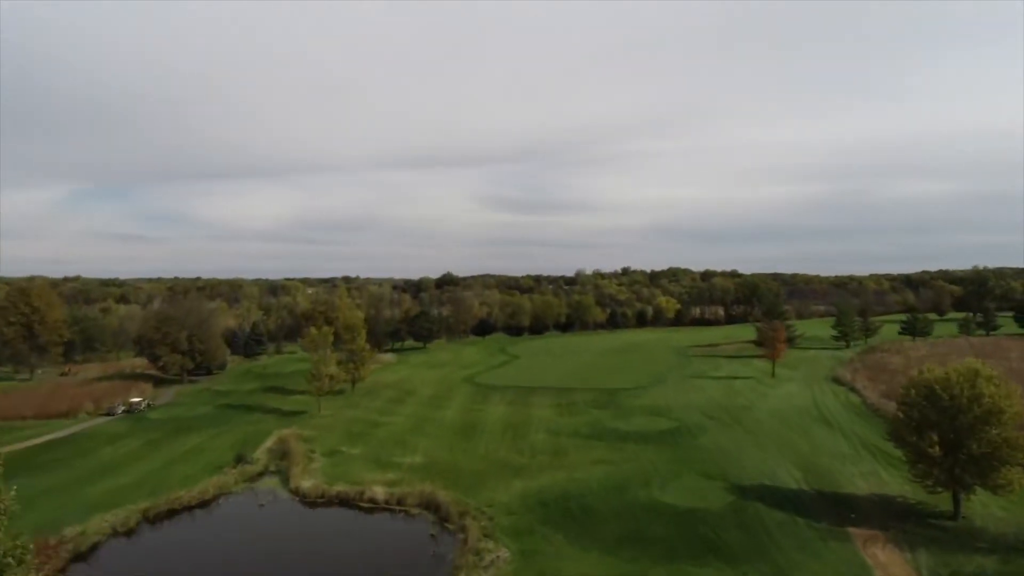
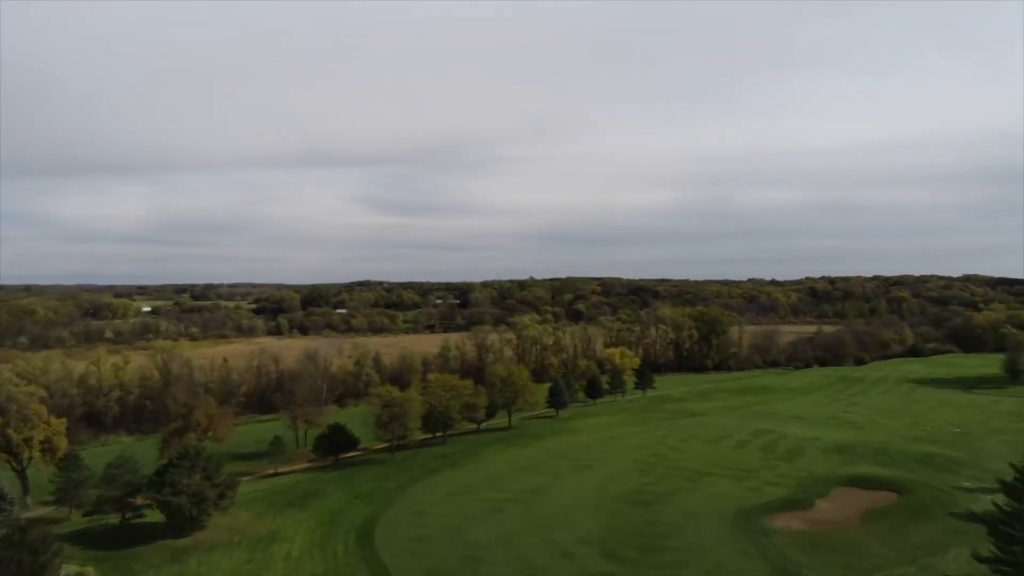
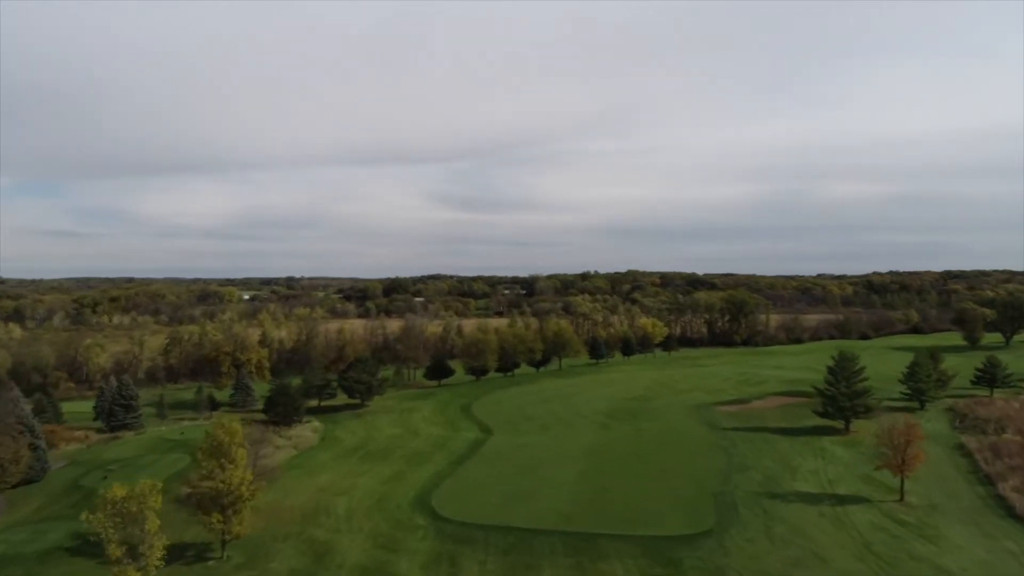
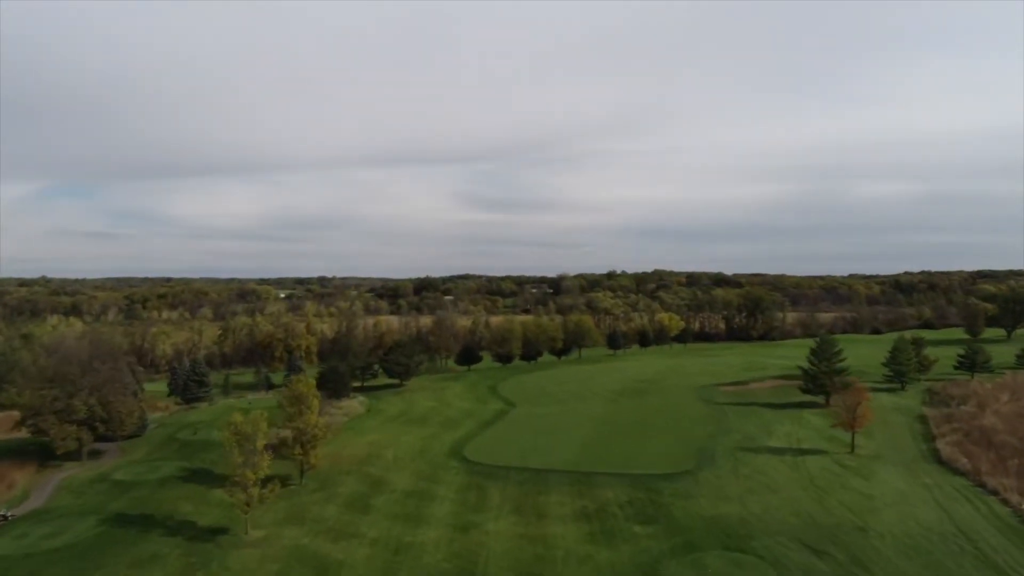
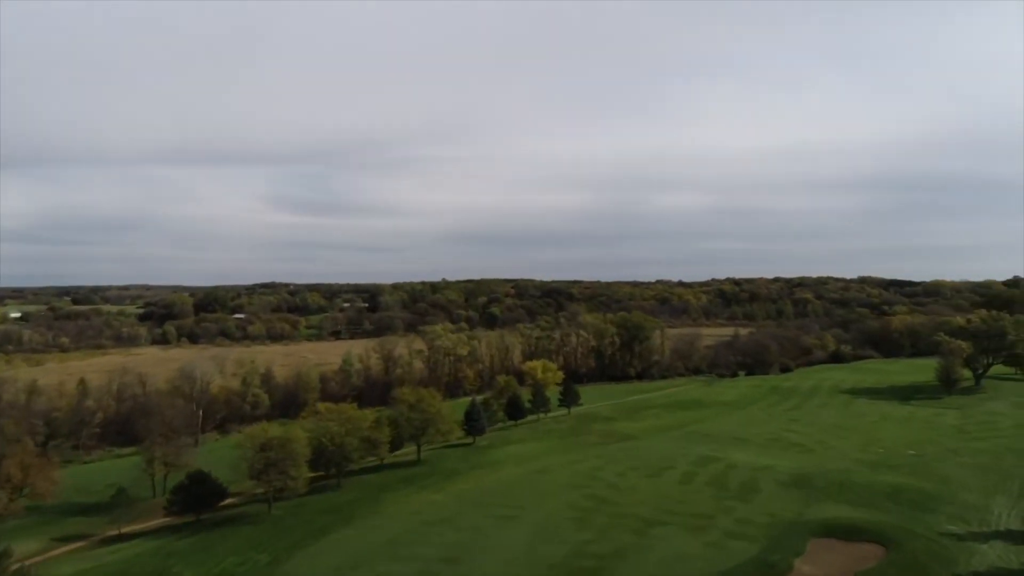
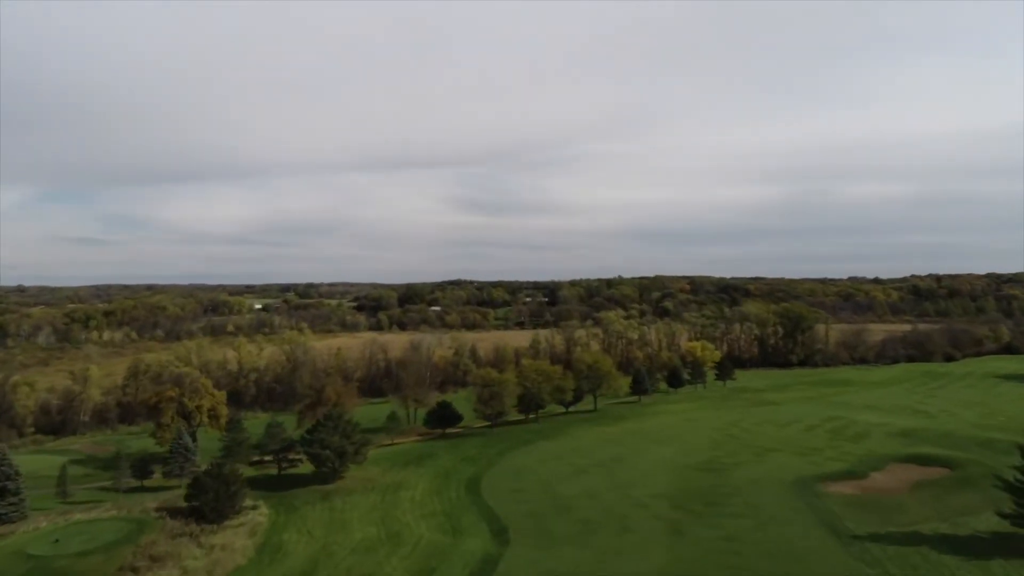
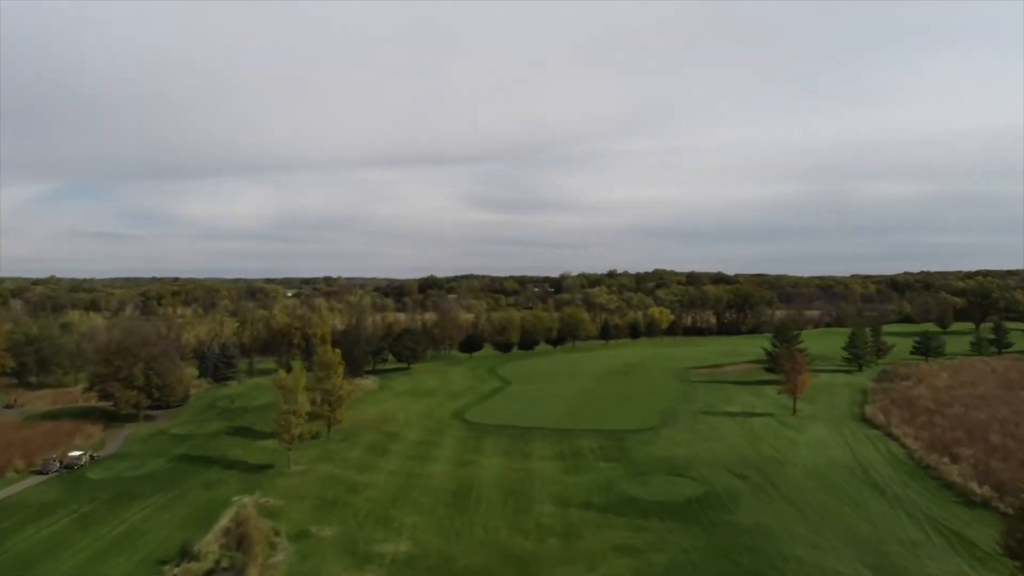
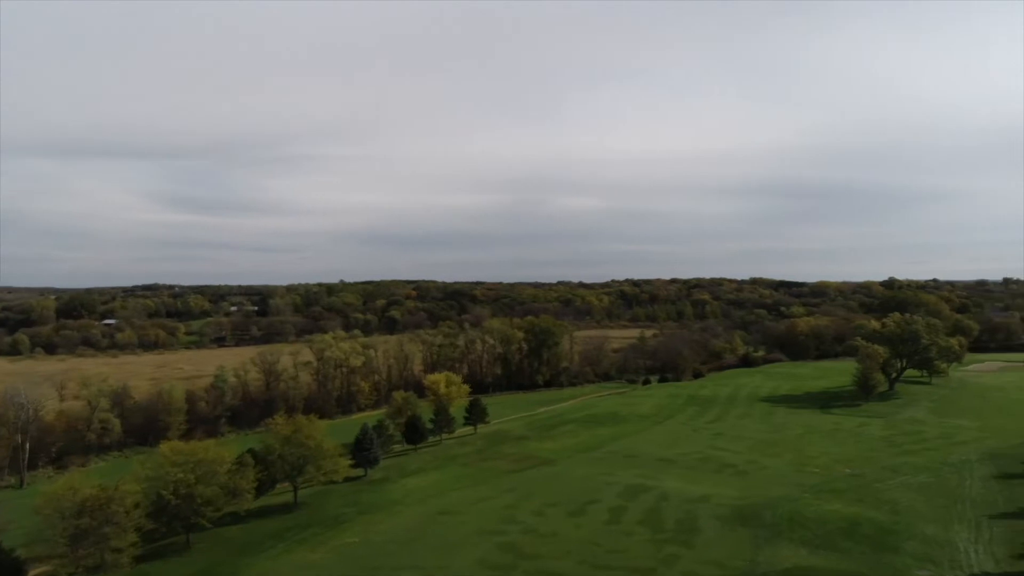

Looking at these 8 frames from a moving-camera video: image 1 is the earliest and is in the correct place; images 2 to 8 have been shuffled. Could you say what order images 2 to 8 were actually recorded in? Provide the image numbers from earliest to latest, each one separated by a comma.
7, 4, 3, 6, 2, 5, 8
